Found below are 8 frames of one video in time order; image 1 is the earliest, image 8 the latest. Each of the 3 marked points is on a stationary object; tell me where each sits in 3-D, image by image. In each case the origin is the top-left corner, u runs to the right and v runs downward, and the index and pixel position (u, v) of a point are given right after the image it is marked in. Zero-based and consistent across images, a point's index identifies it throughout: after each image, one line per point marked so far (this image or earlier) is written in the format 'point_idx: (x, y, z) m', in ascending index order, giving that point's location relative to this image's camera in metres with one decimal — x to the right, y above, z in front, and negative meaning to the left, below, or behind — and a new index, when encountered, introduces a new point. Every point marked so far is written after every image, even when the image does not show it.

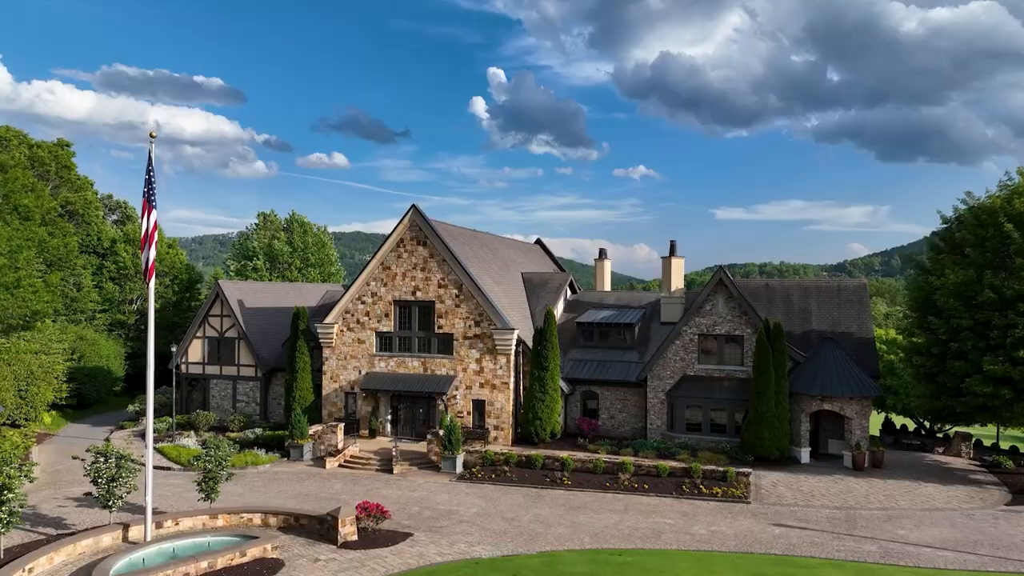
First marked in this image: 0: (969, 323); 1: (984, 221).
0: (+13.2, -1.0, +18.8) m
1: (+14.3, +2.0, +19.7) m
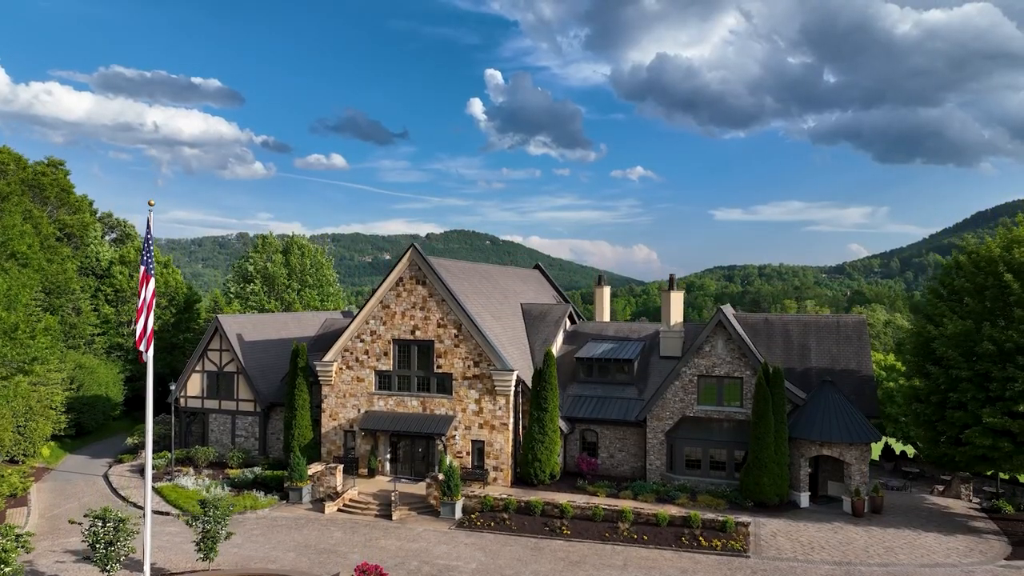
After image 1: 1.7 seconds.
0: (+13.2, -2.5, +18.8) m
1: (+14.2, +0.5, +19.7) m
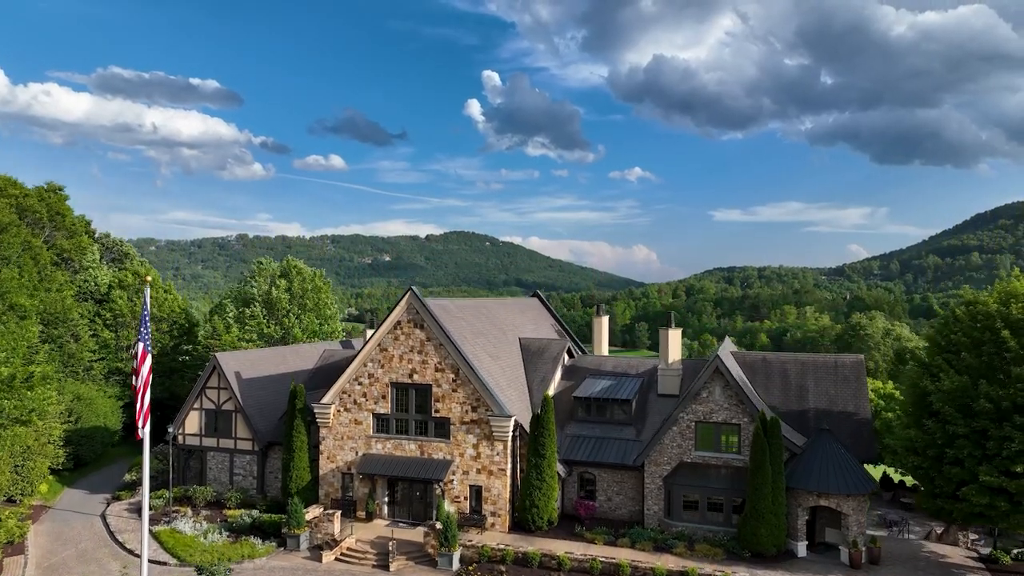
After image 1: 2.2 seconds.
0: (+13.1, -4.1, +18.8) m
1: (+14.2, -1.1, +19.7) m
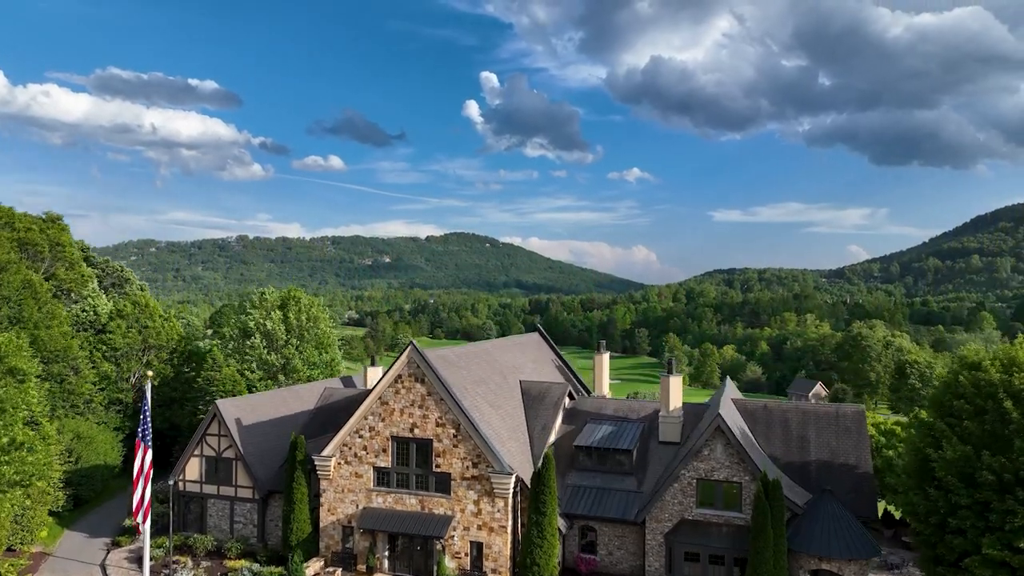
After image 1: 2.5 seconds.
0: (+13.1, -6.2, +18.8) m
1: (+14.2, -3.1, +19.7) m
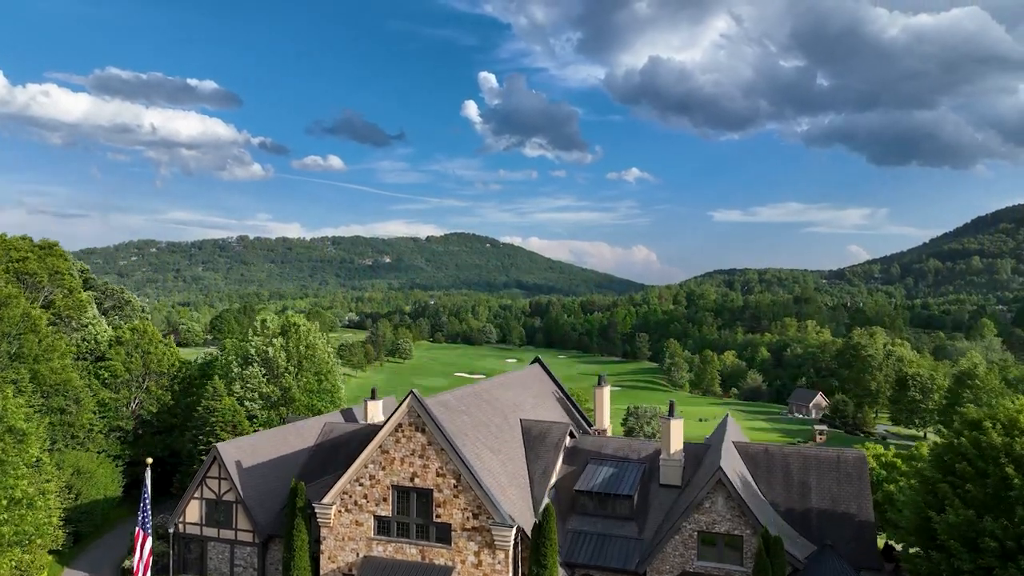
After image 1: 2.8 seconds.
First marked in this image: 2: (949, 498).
0: (+13.1, -8.0, +18.7) m
1: (+14.2, -5.0, +19.6) m
2: (+13.3, -6.4, +20.0) m
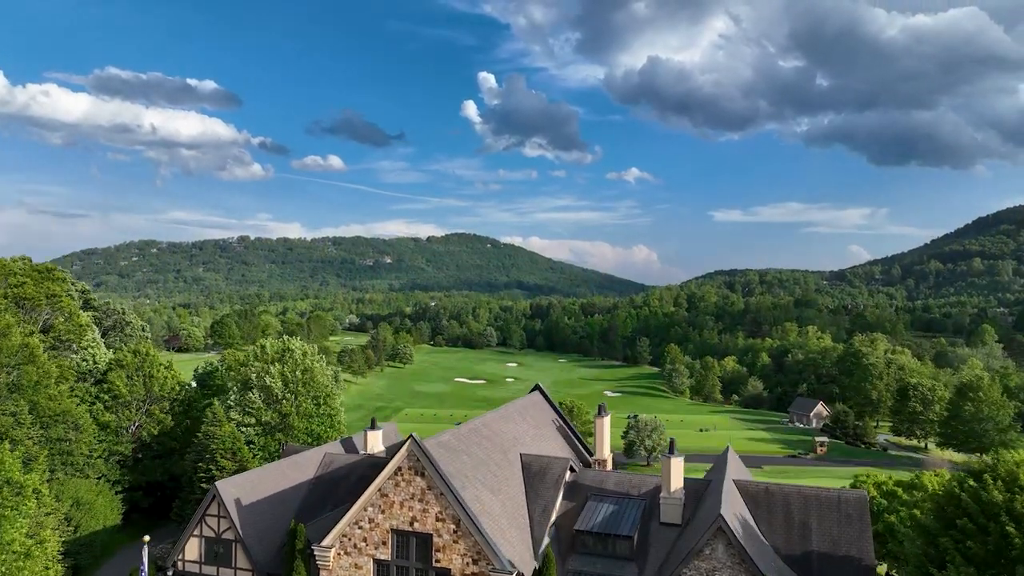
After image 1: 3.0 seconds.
0: (+13.1, -9.6, +18.6) m
1: (+14.2, -6.6, +19.5) m
2: (+13.3, -8.0, +19.9) m
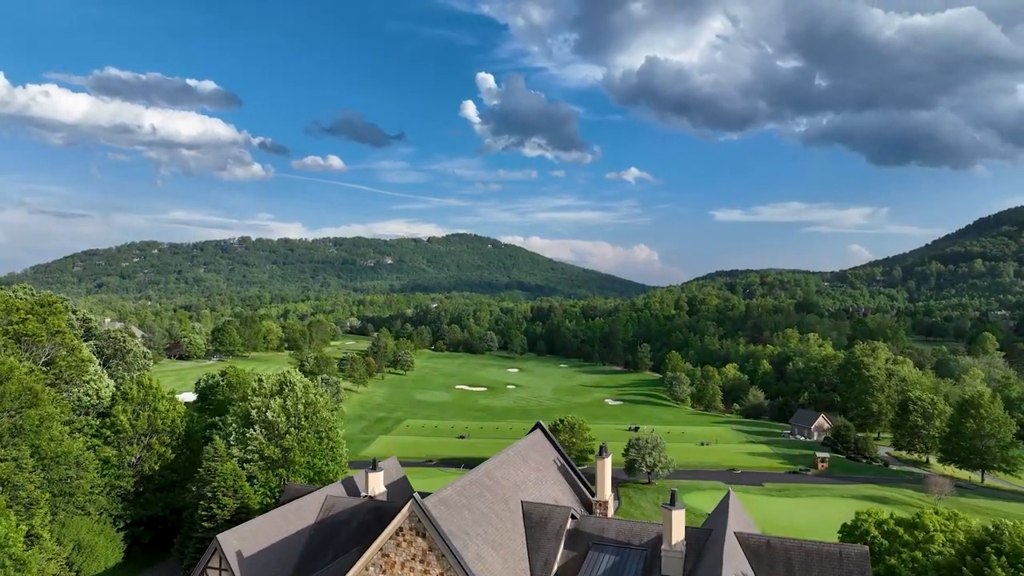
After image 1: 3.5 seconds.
0: (+13.2, -11.9, +18.6) m
1: (+14.2, -8.9, +19.5) m
2: (+13.4, -10.3, +19.9) m
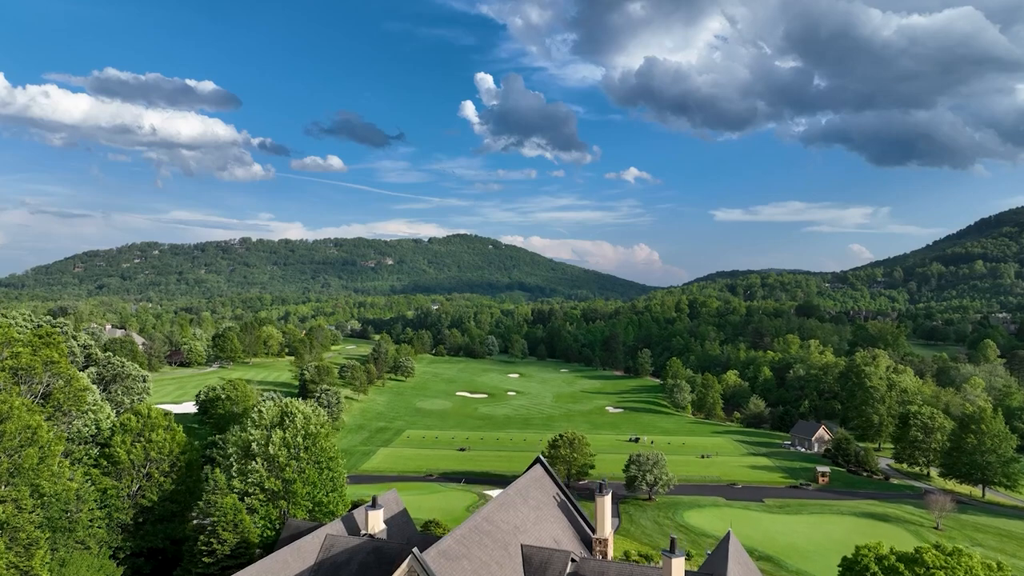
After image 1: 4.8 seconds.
0: (+18.2, -8.0, +25.3) m
1: (+19.2, -5.0, +26.2) m
2: (+18.4, -6.4, +26.6) m
